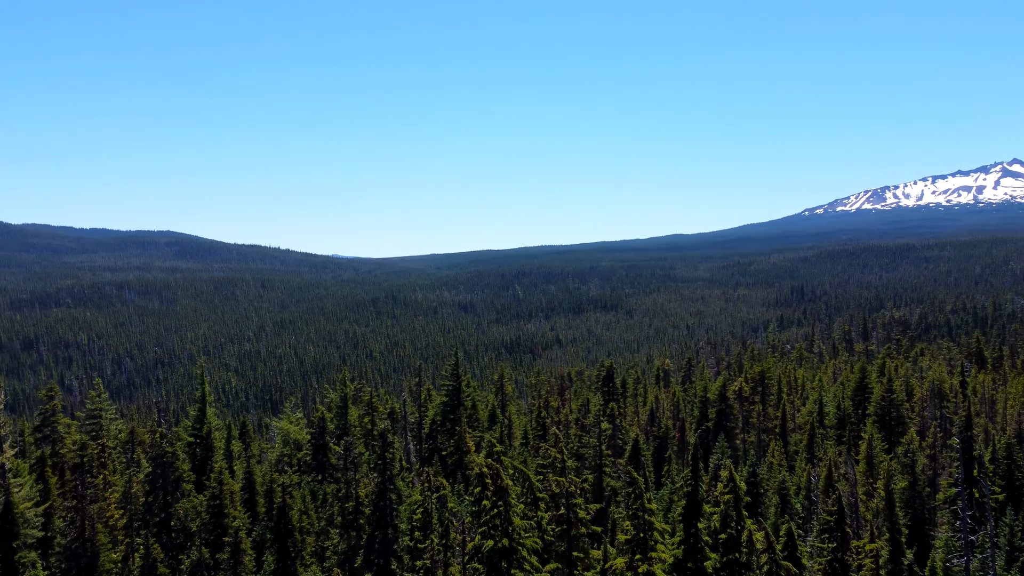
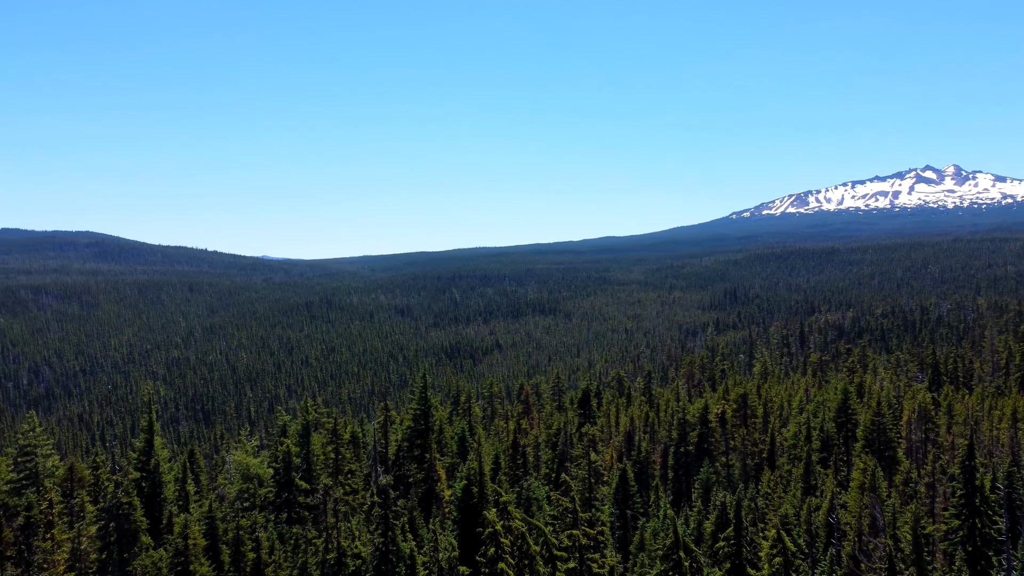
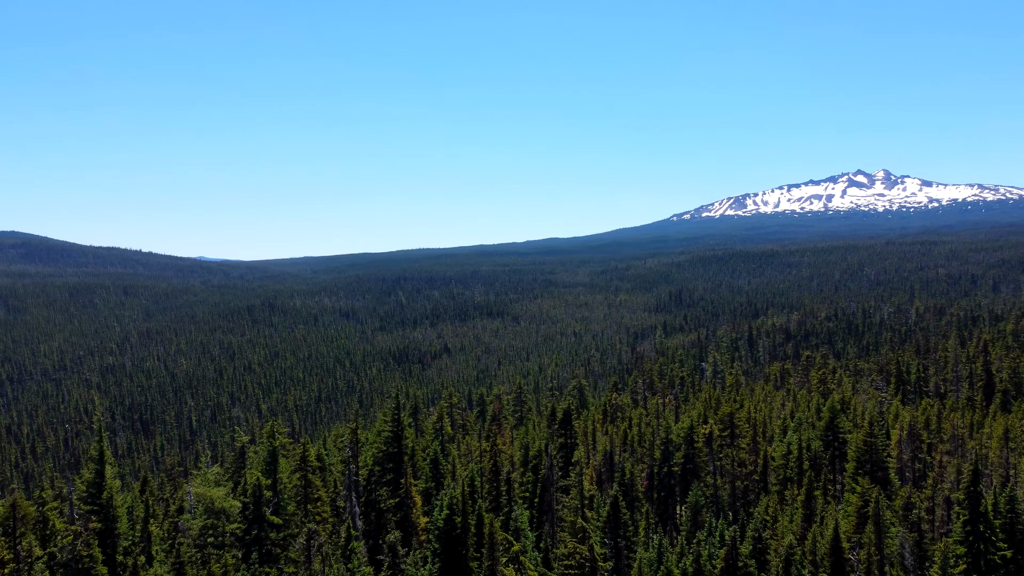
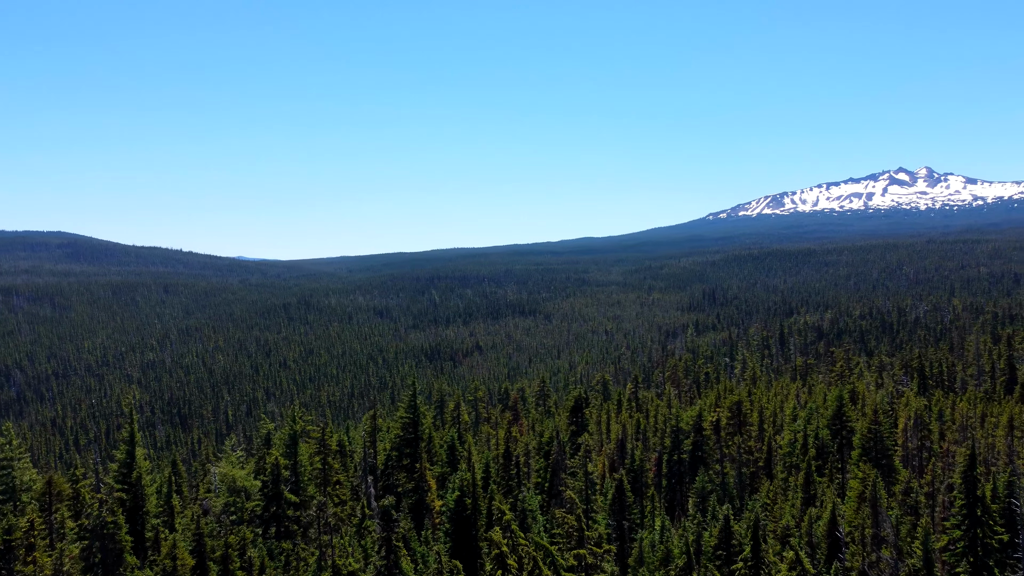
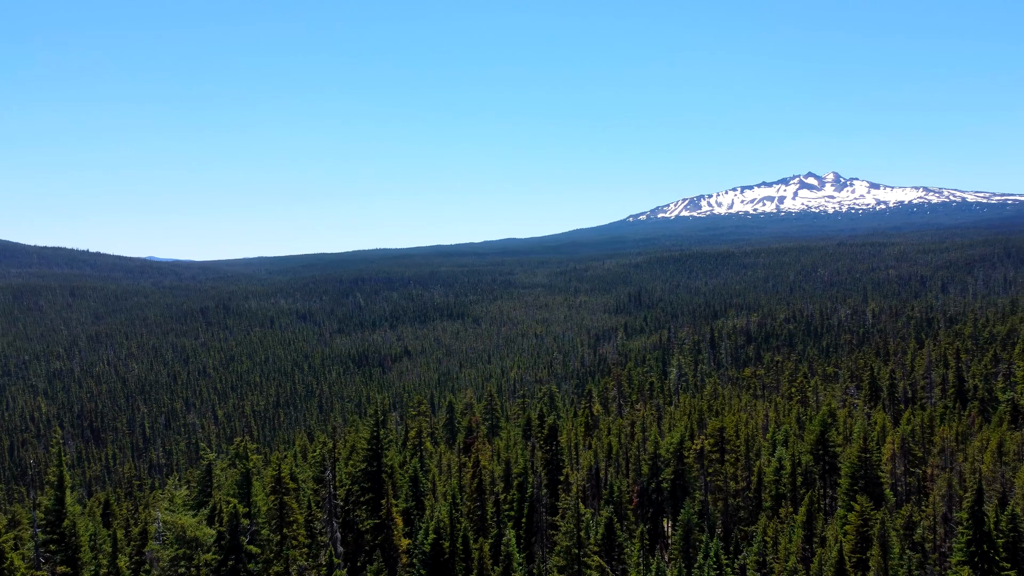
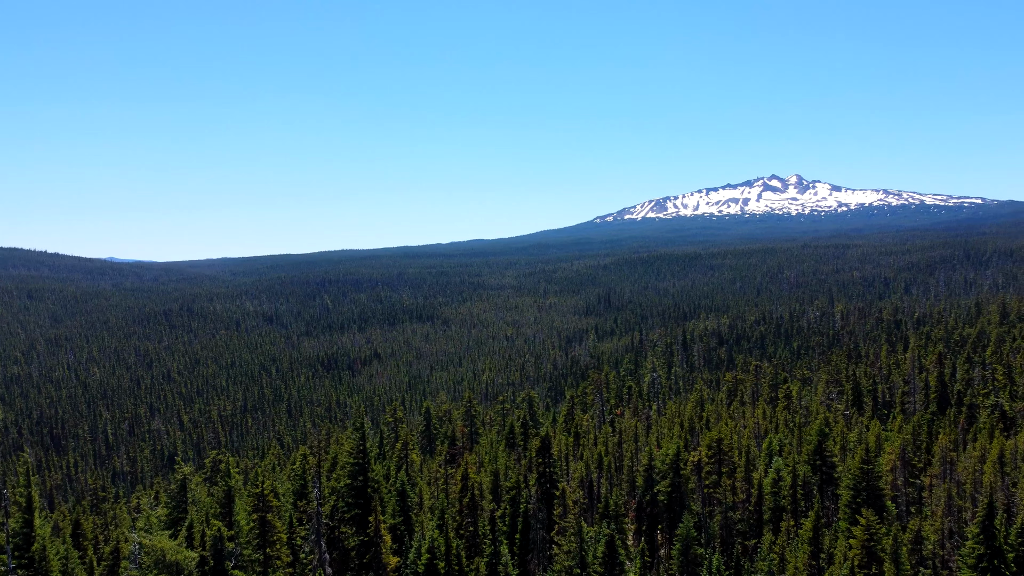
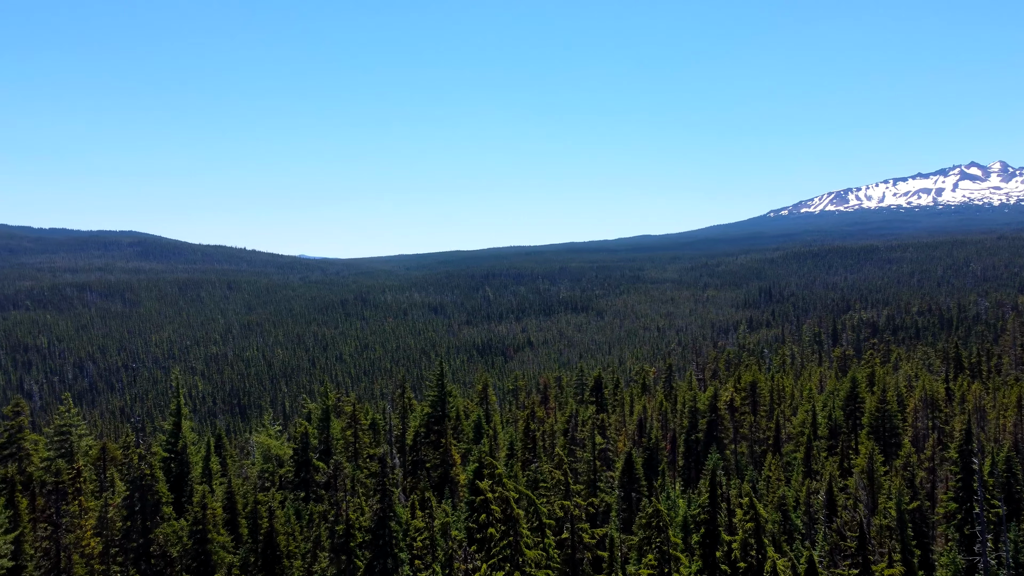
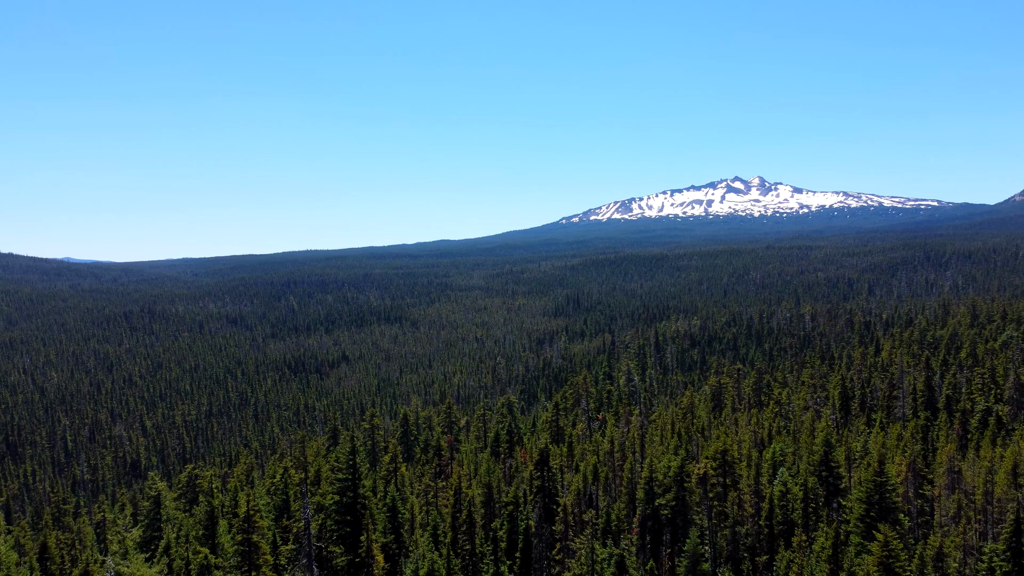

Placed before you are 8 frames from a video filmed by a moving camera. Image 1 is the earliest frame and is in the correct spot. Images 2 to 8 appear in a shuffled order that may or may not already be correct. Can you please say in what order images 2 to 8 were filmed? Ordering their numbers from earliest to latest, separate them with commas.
7, 2, 4, 3, 5, 6, 8
